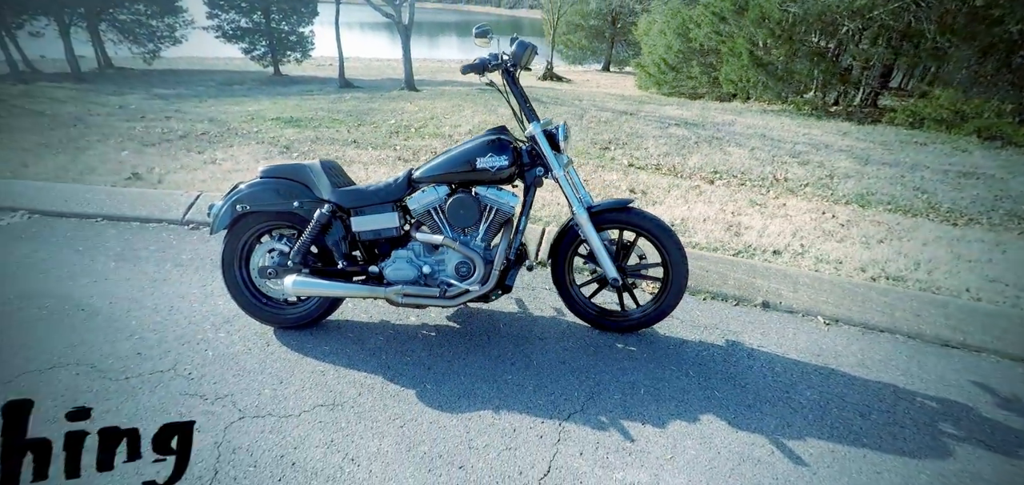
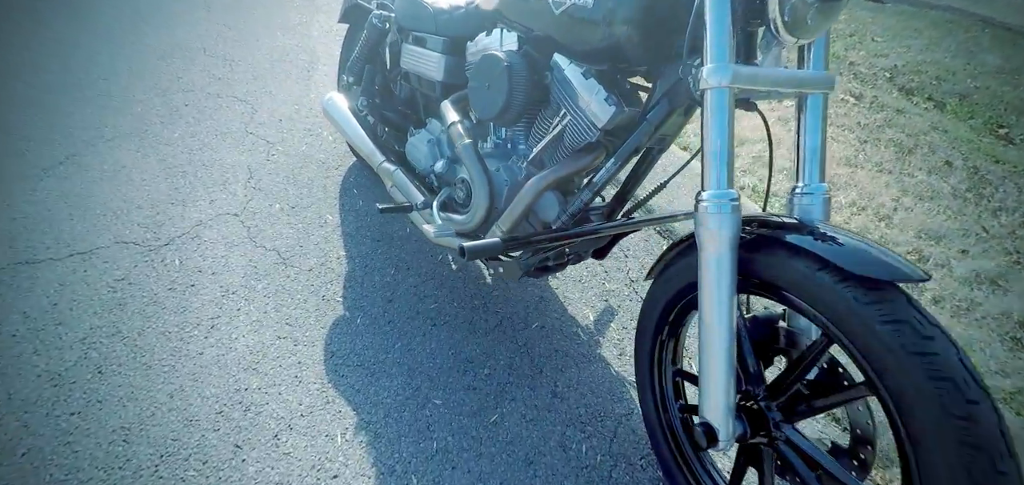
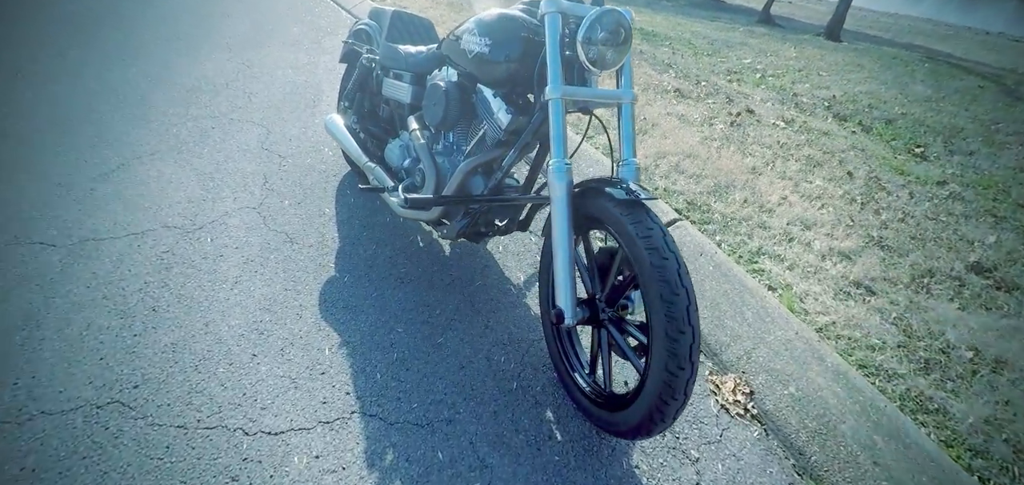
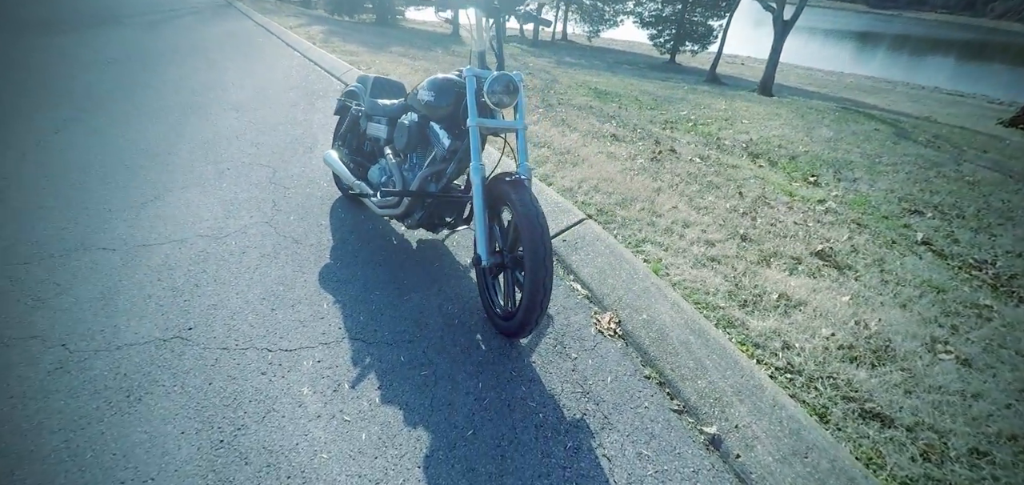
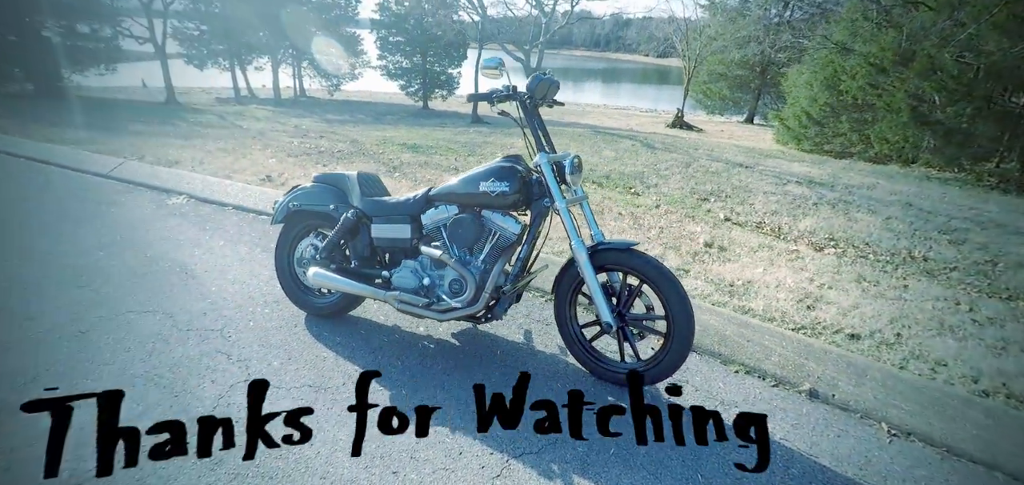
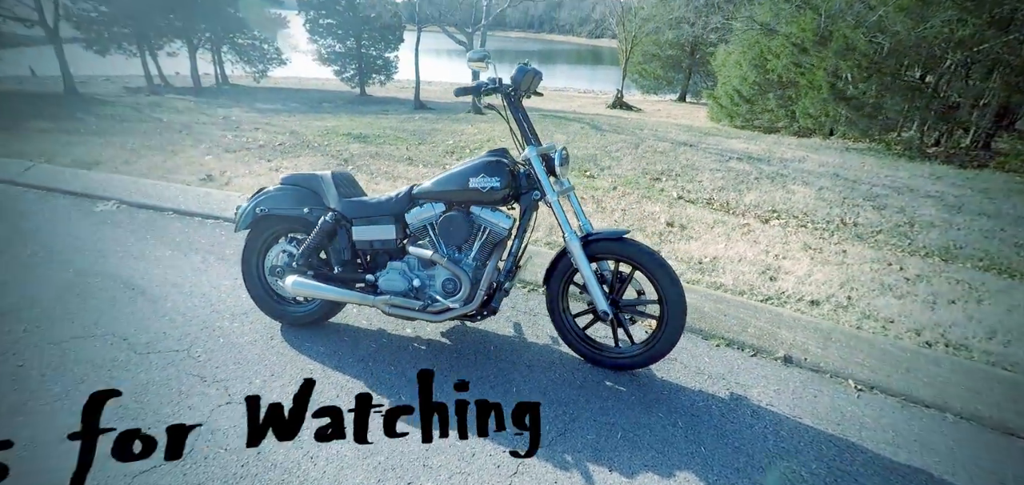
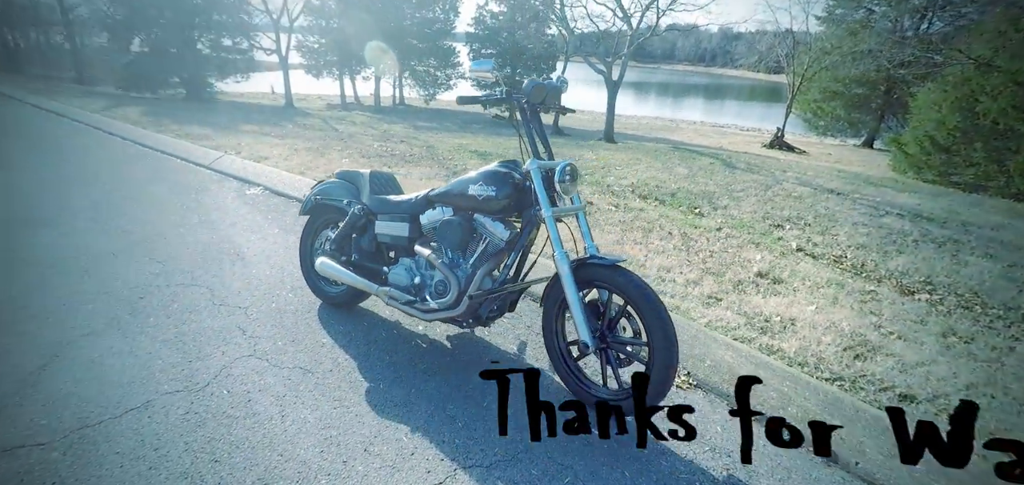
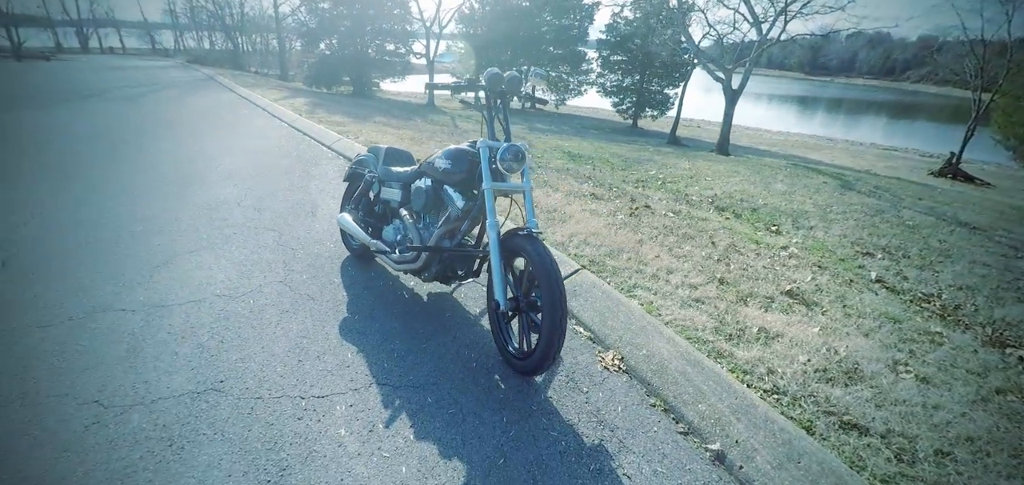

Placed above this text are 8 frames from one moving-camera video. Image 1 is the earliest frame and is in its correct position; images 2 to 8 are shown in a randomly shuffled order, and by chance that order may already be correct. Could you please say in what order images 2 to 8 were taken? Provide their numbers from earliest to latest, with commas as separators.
6, 5, 7, 8, 4, 3, 2
